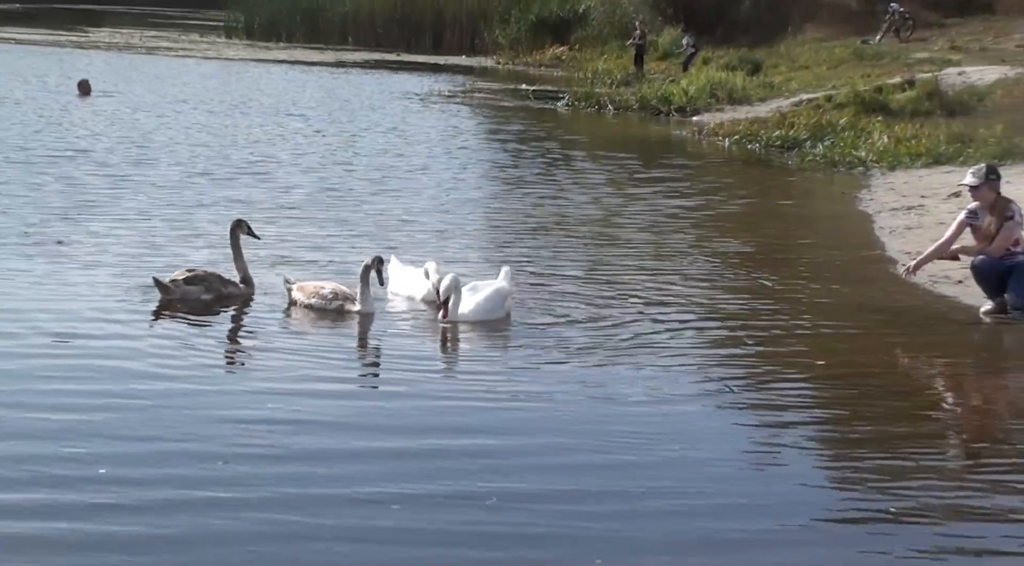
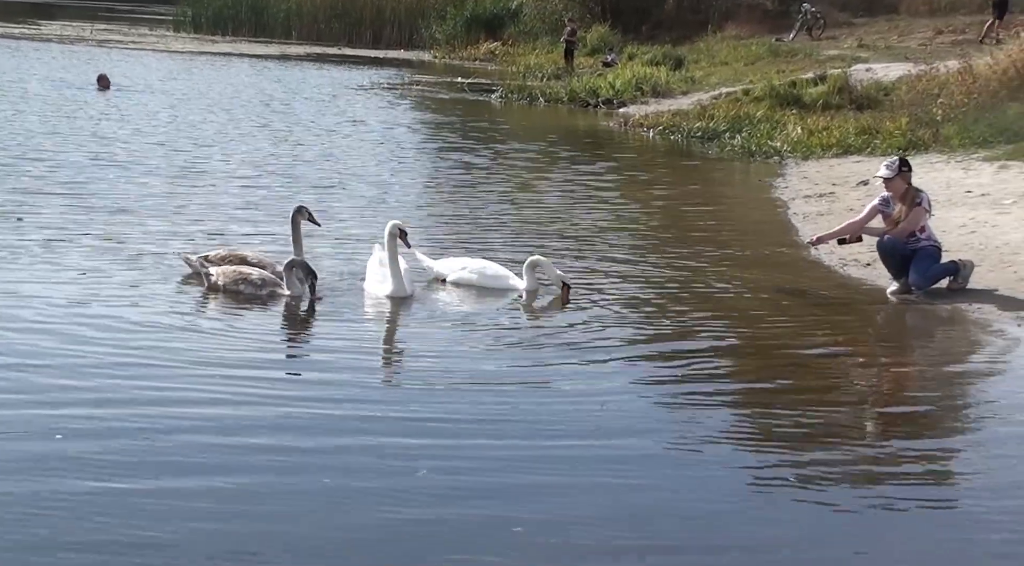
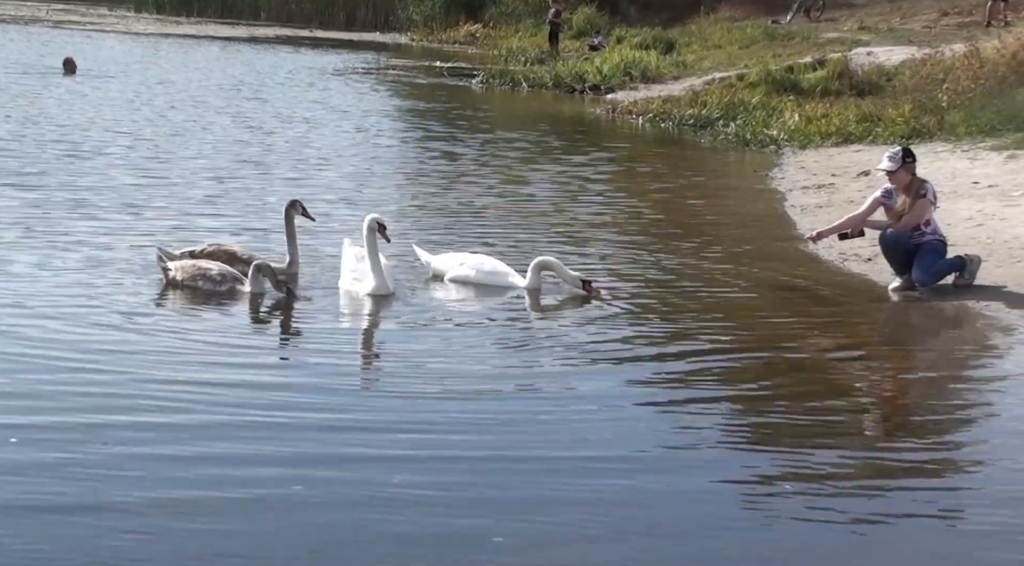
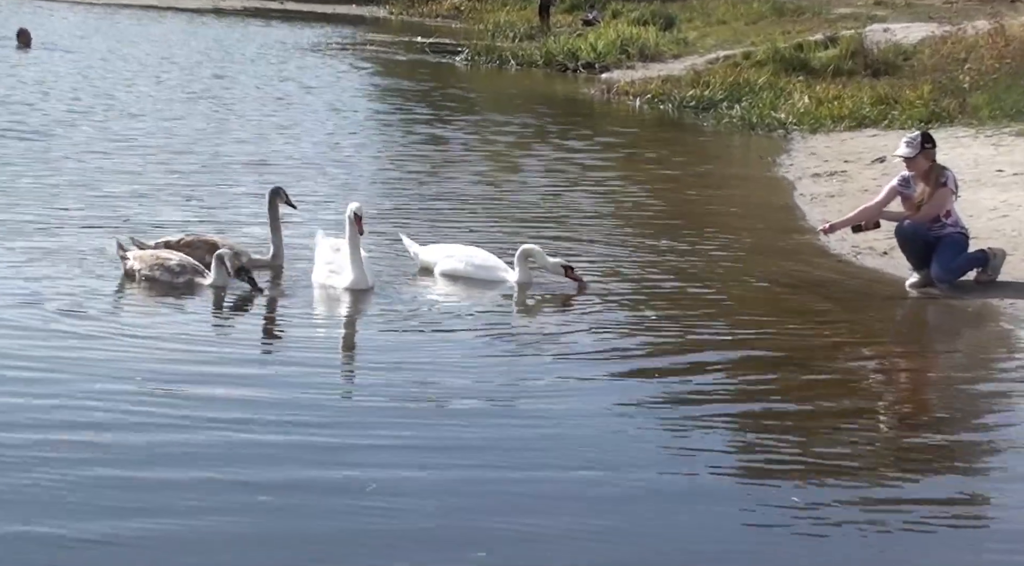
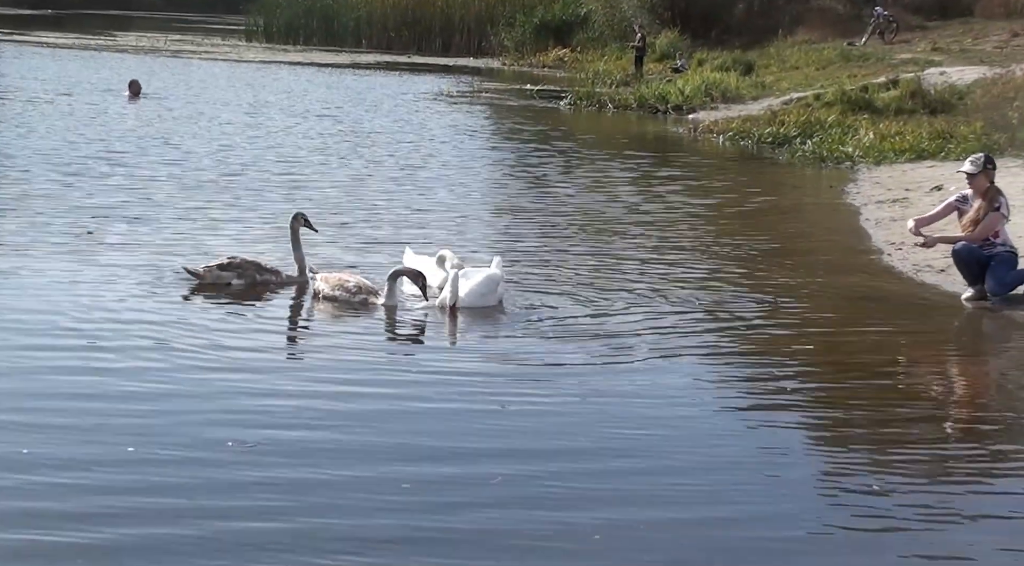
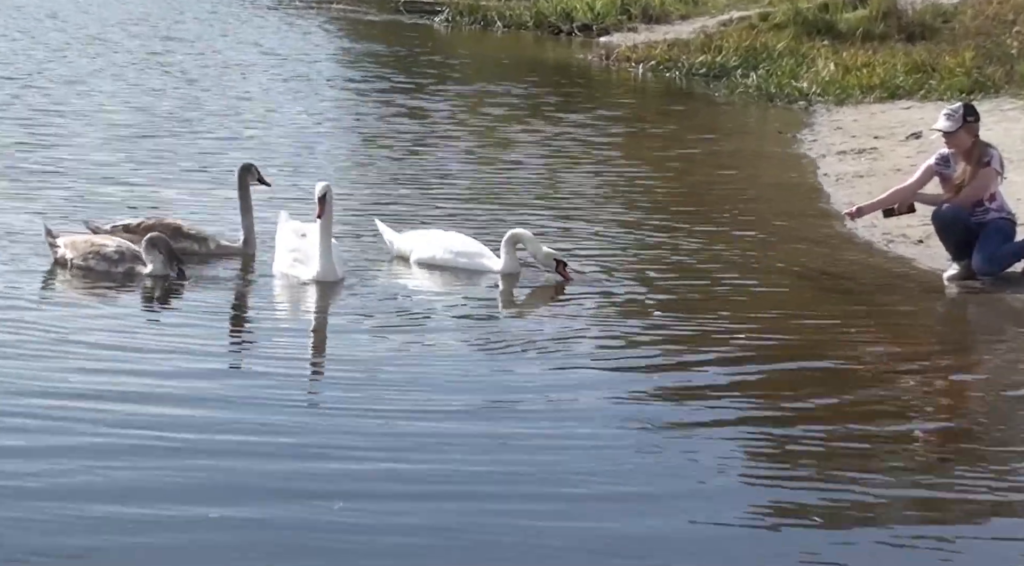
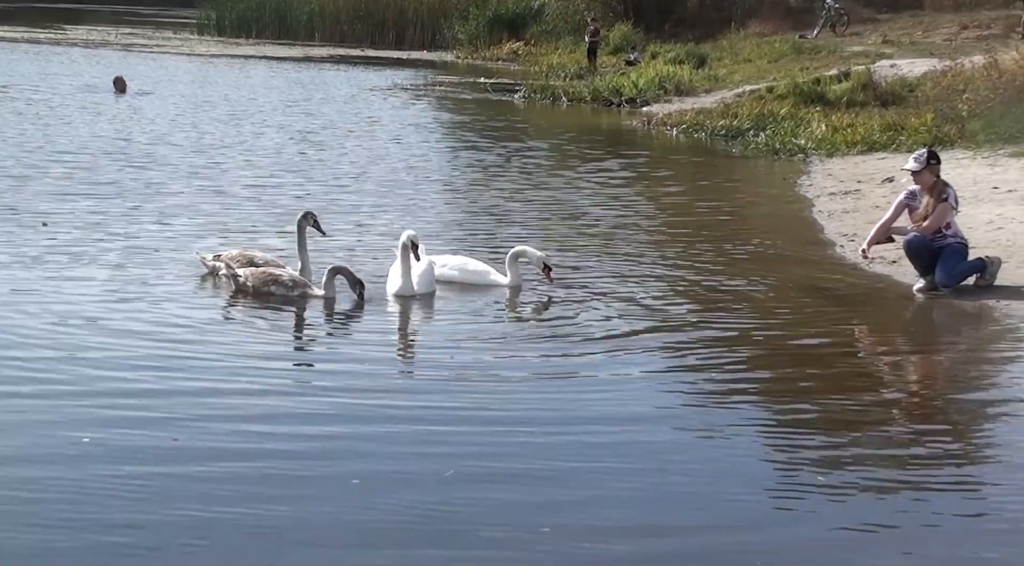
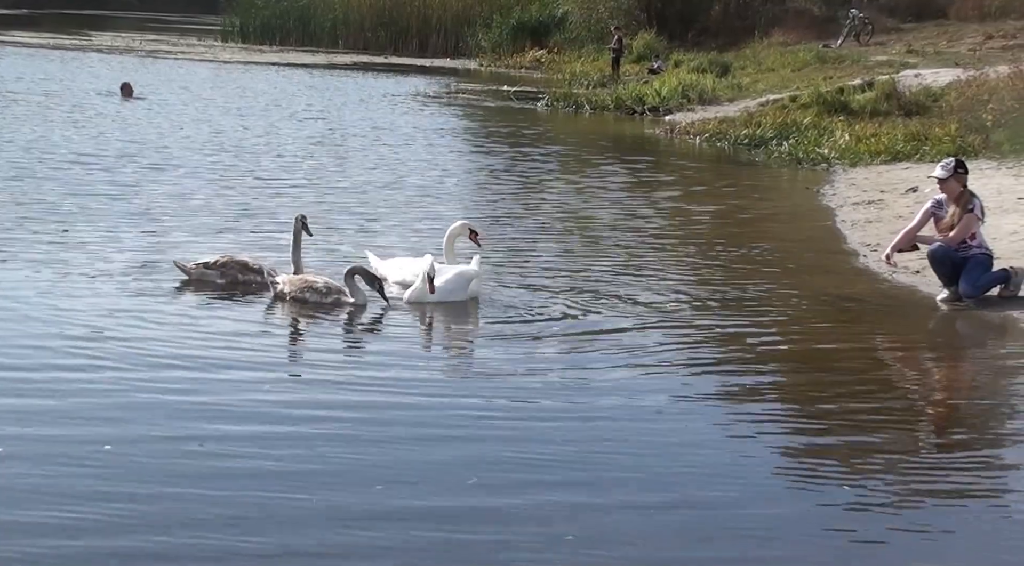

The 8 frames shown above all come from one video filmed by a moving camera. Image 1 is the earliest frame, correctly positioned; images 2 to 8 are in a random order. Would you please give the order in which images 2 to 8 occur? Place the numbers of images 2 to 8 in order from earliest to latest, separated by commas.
5, 8, 7, 2, 3, 4, 6
